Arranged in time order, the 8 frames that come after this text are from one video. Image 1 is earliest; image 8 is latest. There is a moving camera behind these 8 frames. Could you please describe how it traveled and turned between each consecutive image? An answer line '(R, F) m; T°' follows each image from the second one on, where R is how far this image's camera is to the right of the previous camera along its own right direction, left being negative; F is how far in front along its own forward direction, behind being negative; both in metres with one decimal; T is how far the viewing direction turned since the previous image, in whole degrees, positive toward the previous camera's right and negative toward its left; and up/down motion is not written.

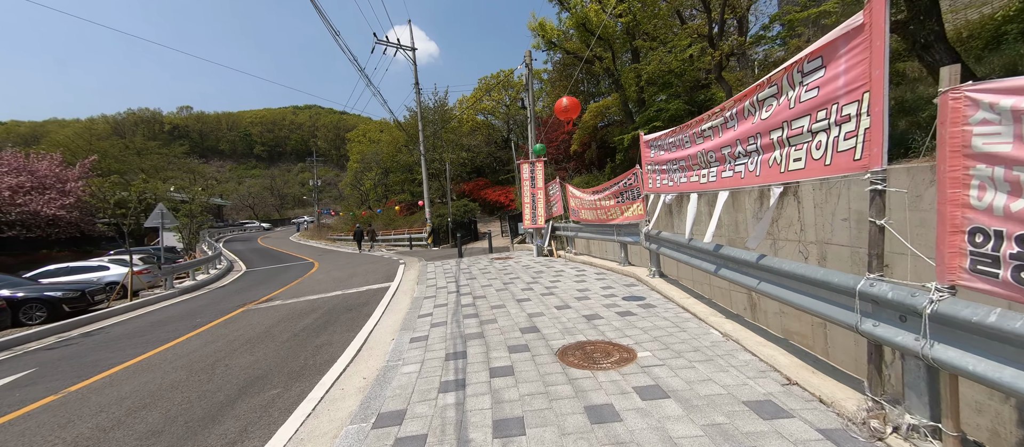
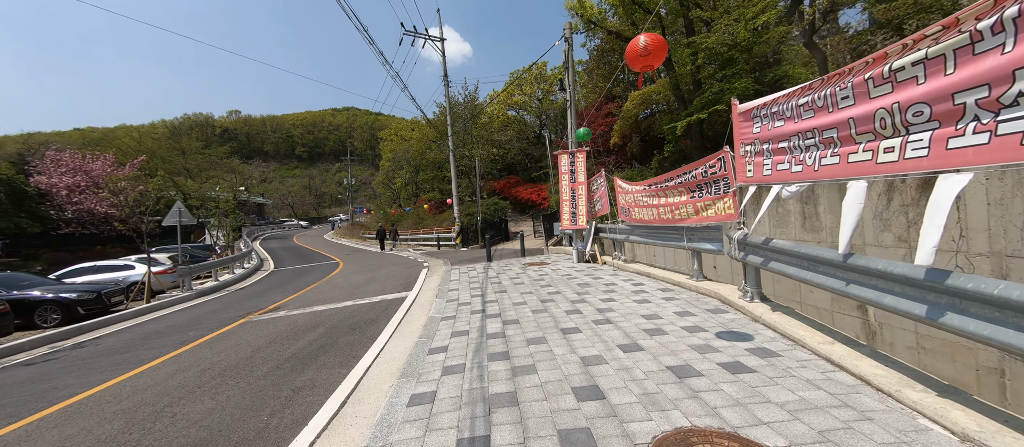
(-0.1, +1.5) m; -5°
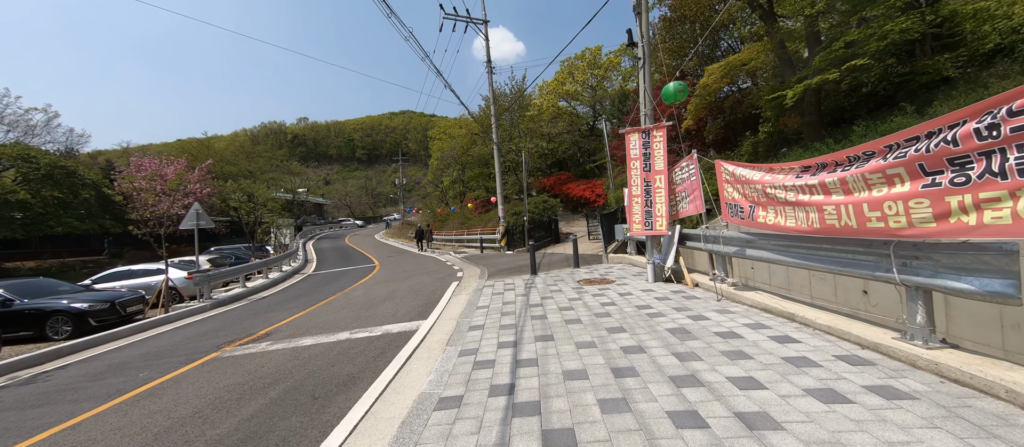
(0.0, +2.5) m; -8°
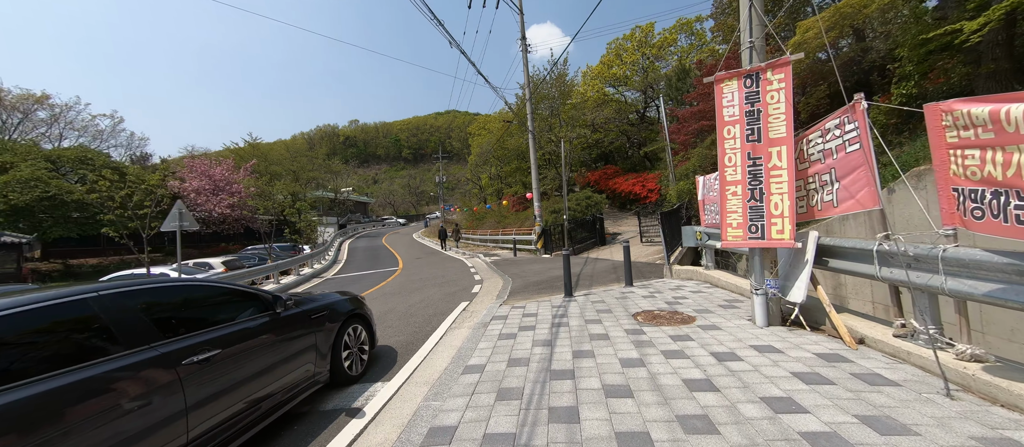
(+0.3, +2.6) m; -7°
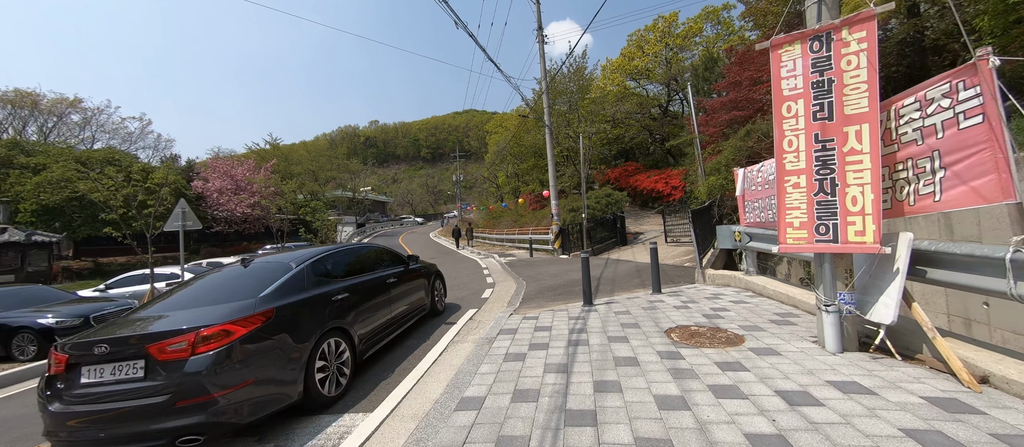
(+0.1, +0.7) m; -3°
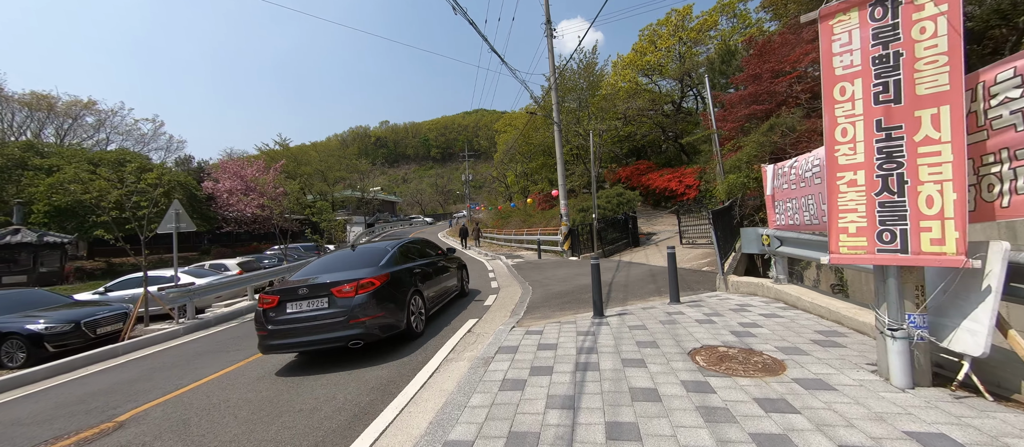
(+0.1, +0.6) m; -2°
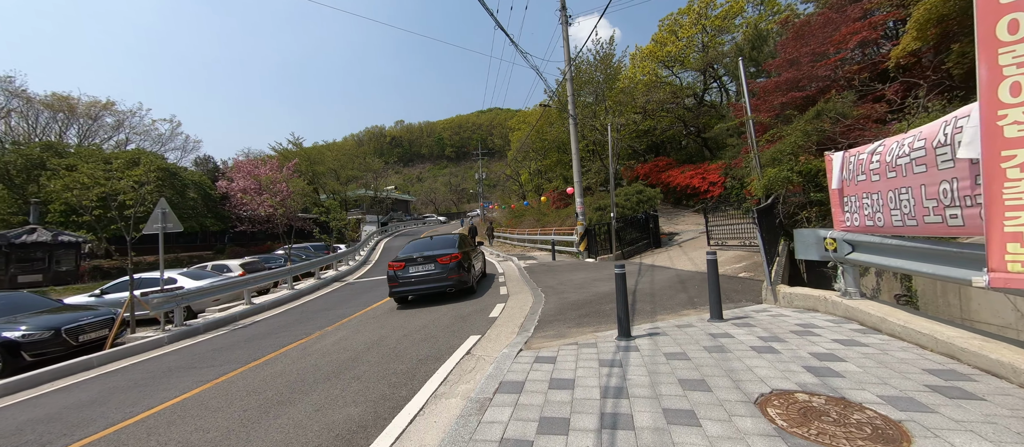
(+0.1, +0.9) m; -2°
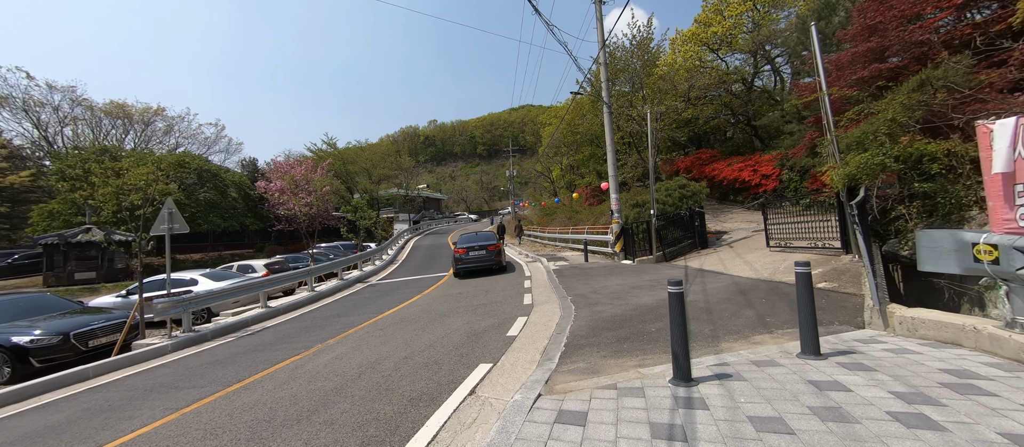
(+0.2, +1.1) m; -5°
